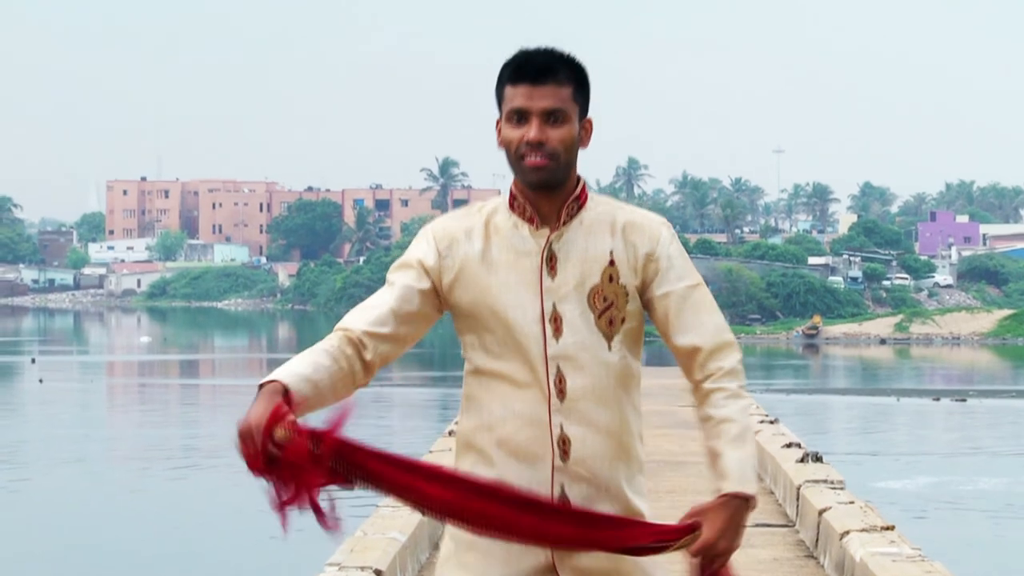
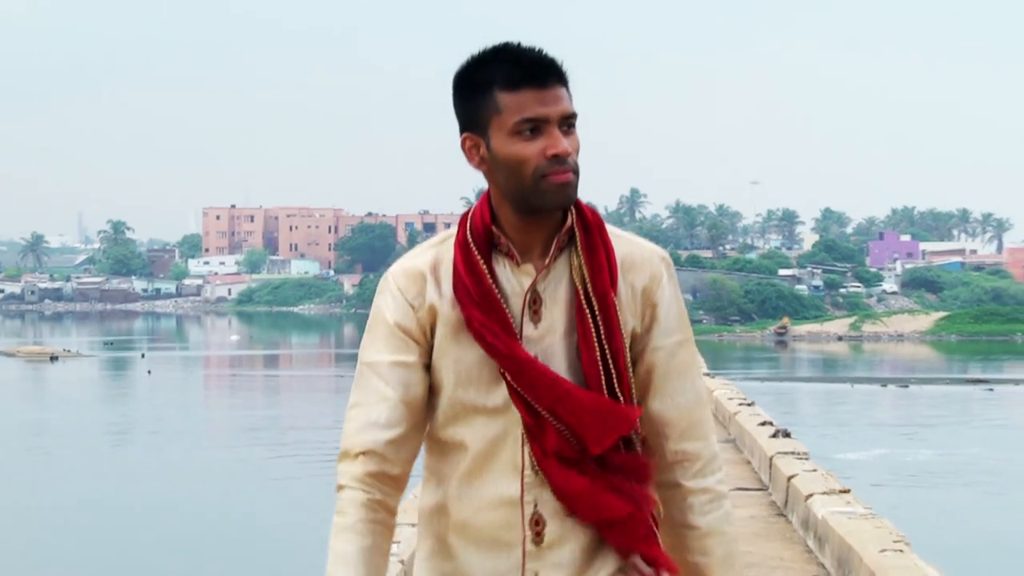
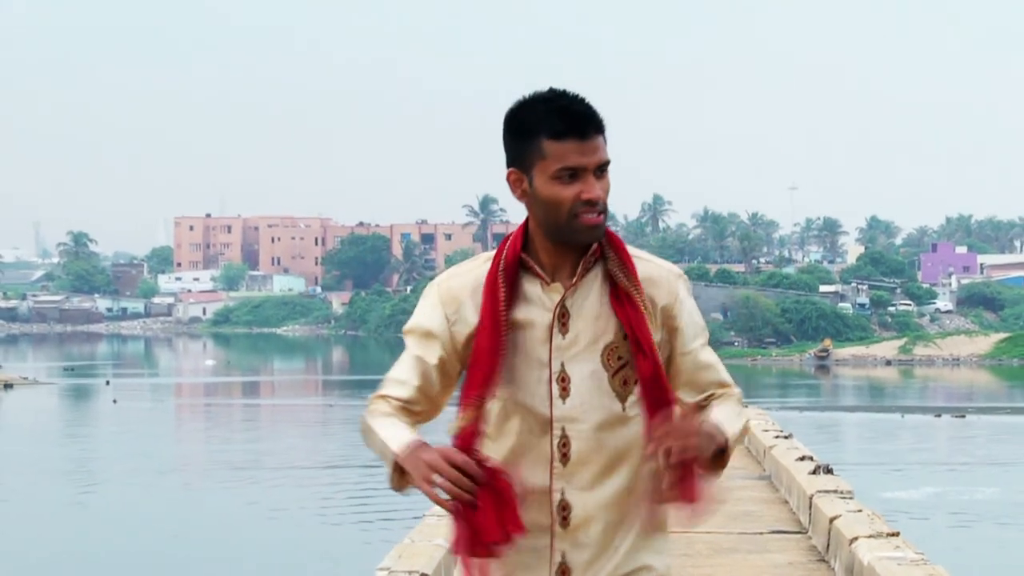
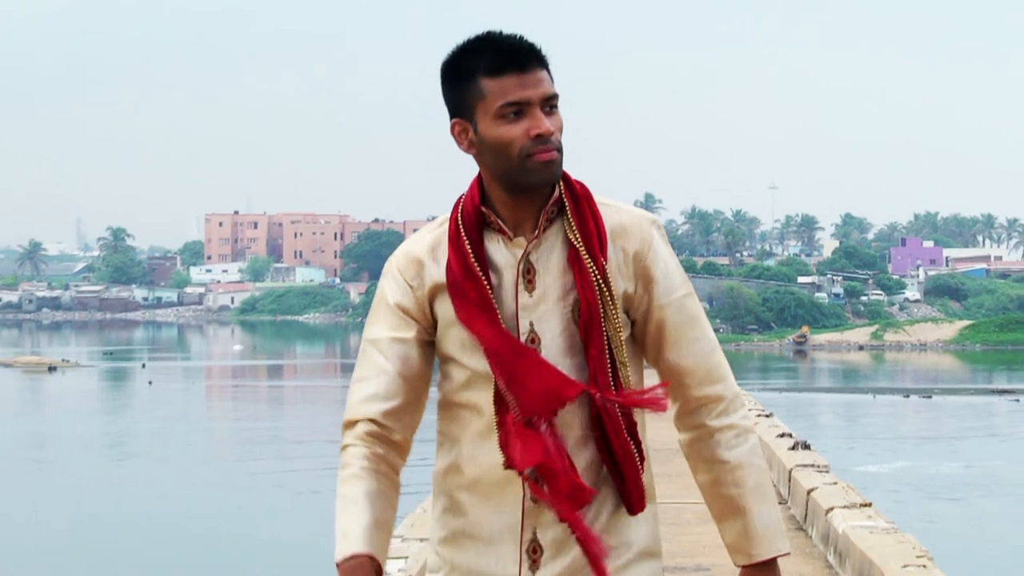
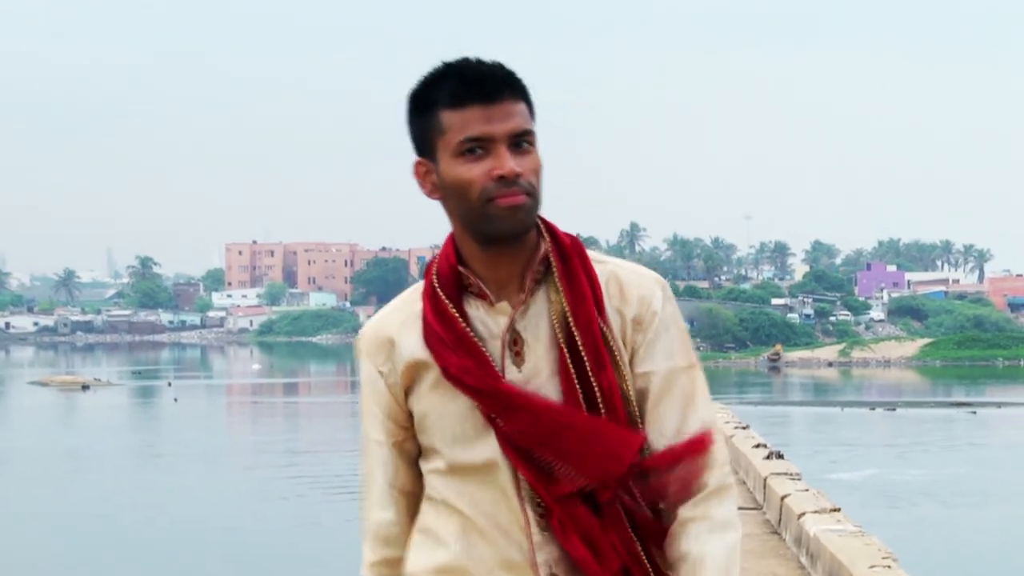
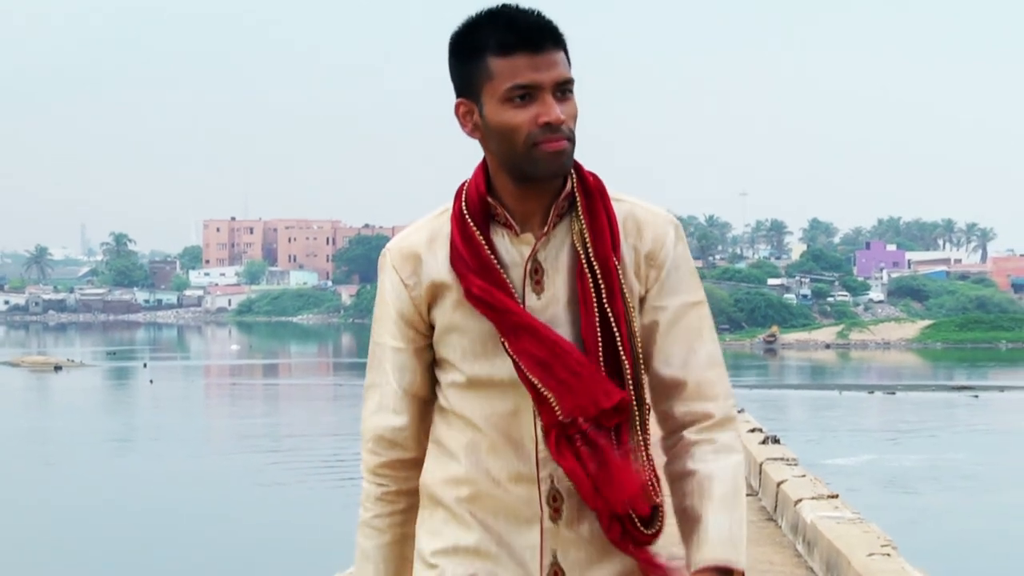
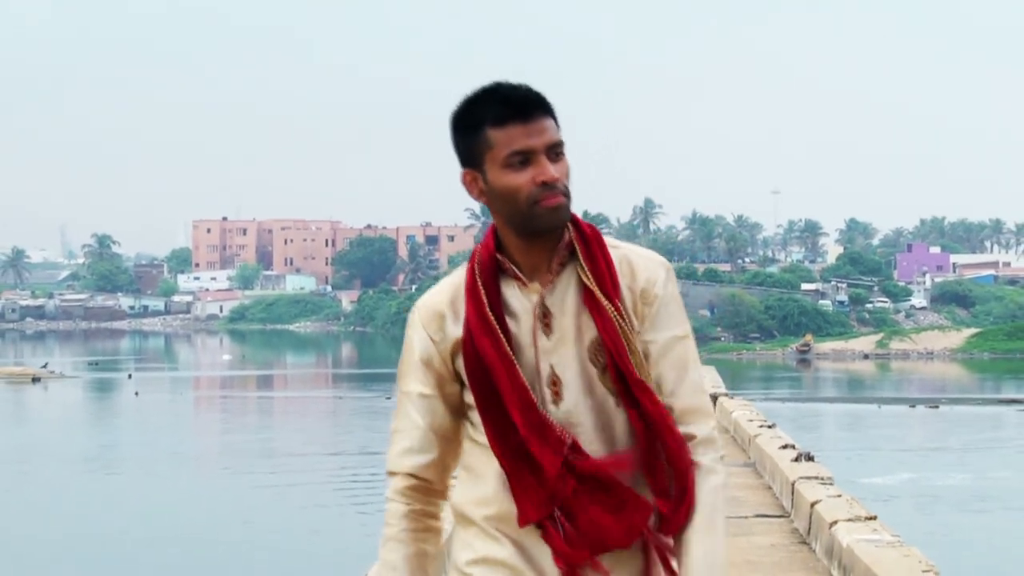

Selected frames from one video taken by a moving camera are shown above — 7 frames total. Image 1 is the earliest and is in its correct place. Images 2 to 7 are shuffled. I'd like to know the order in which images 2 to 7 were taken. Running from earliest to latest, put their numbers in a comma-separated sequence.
3, 7, 4, 2, 6, 5
